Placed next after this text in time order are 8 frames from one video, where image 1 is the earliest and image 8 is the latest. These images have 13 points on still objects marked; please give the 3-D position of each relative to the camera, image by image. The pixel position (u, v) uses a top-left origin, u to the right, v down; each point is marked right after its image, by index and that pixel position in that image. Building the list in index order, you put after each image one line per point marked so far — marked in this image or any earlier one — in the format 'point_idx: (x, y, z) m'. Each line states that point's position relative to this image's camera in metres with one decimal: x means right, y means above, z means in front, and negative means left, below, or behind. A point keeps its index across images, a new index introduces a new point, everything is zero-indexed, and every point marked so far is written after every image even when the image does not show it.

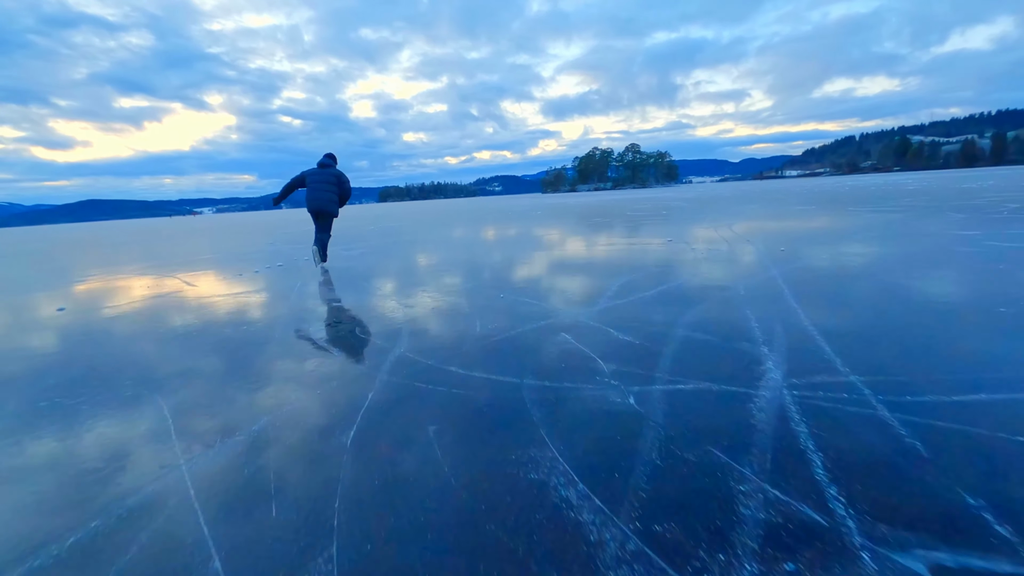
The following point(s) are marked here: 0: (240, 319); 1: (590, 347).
0: (-12.0, -1.1, +20.4) m
1: (+1.7, -1.4, +12.5) m
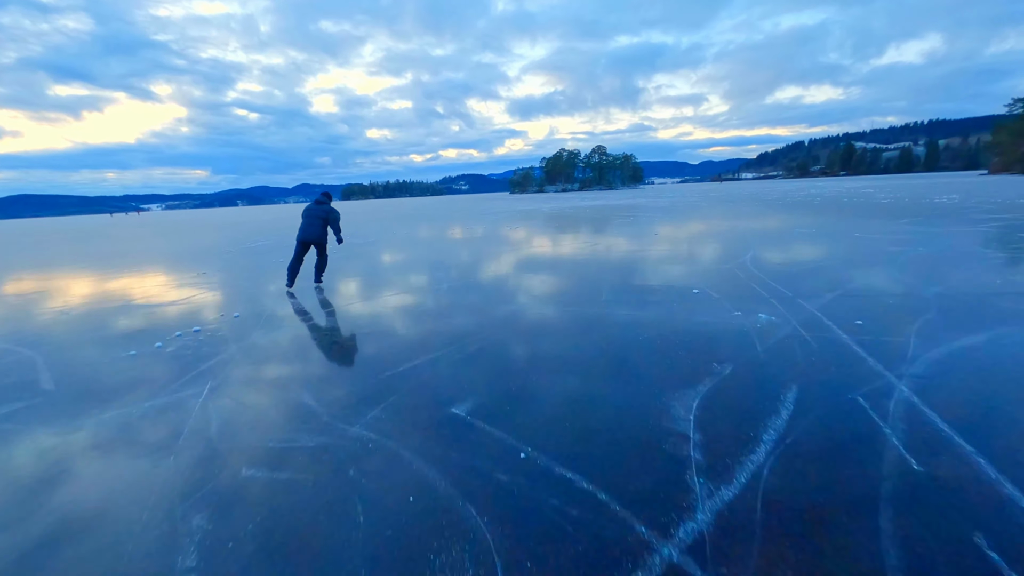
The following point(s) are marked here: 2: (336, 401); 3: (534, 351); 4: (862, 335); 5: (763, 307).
0: (-13.3, -1.1, +19.6) m
1: (+1.0, -1.3, +12.8) m
2: (-4.2, -2.2, +10.3) m
3: (+0.2, -1.4, +12.4) m
4: (+7.7, -1.1, +11.1) m
5: (+7.3, -0.5, +14.7) m
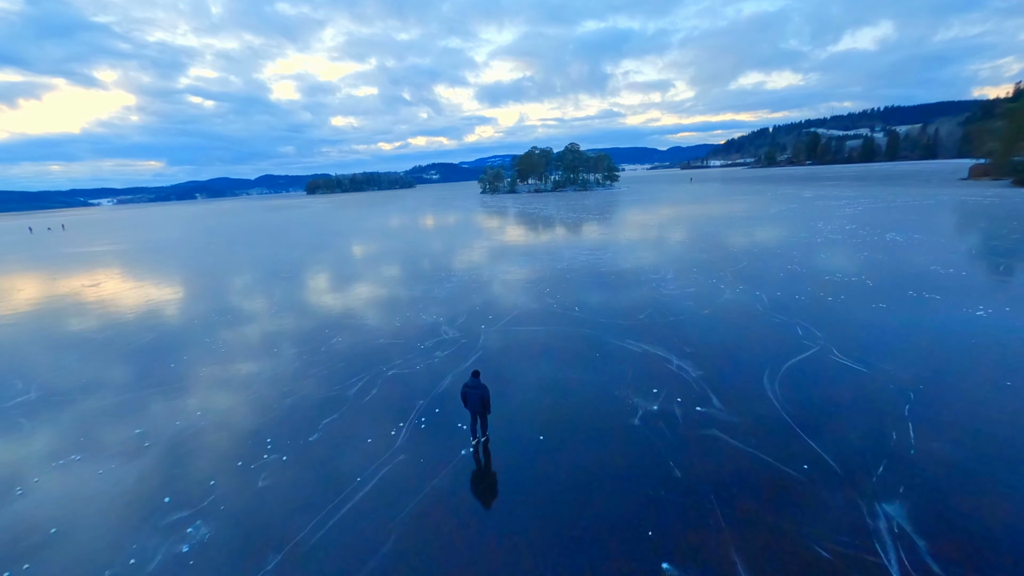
0: (-14.1, -1.1, +18.9) m
1: (+0.6, -1.1, +13.0) m
2: (-4.5, -2.2, +10.2) m
3: (-0.2, -1.2, +12.6) m
4: (+7.3, -0.7, +11.8) m
5: (+6.7, 0.0, +15.3) m
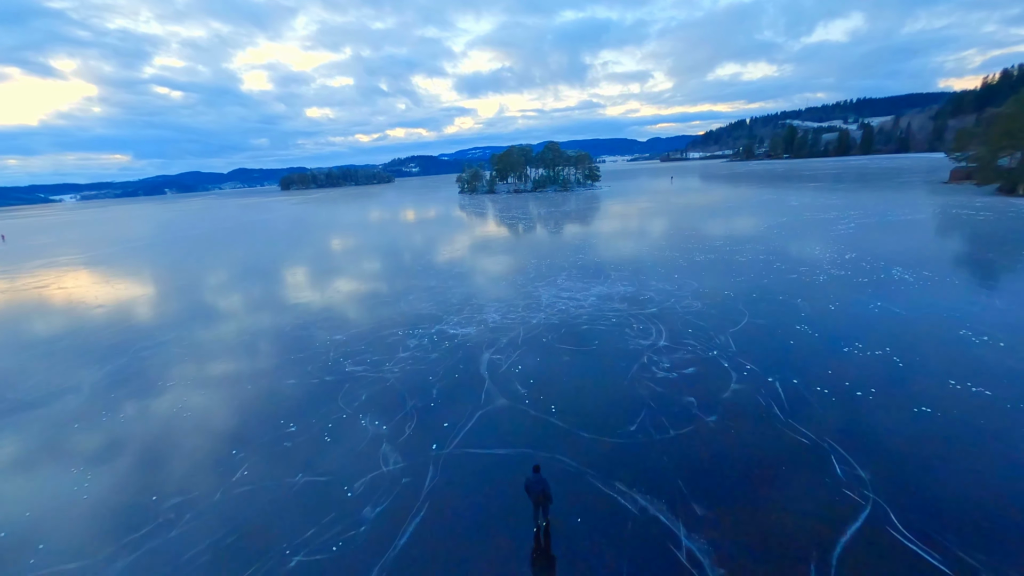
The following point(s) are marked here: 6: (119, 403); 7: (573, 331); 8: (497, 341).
0: (-14.7, -1.1, +18.4) m
1: (+0.3, -1.0, +13.1) m
2: (-4.6, -2.2, +10.1) m
3: (-0.5, -1.1, +12.6) m
4: (+7.1, -0.5, +12.1) m
5: (+6.3, +0.3, +15.6) m
6: (-8.9, -2.4, +10.8) m
7: (+1.6, -1.0, +12.1) m
8: (-0.4, -1.3, +11.8) m
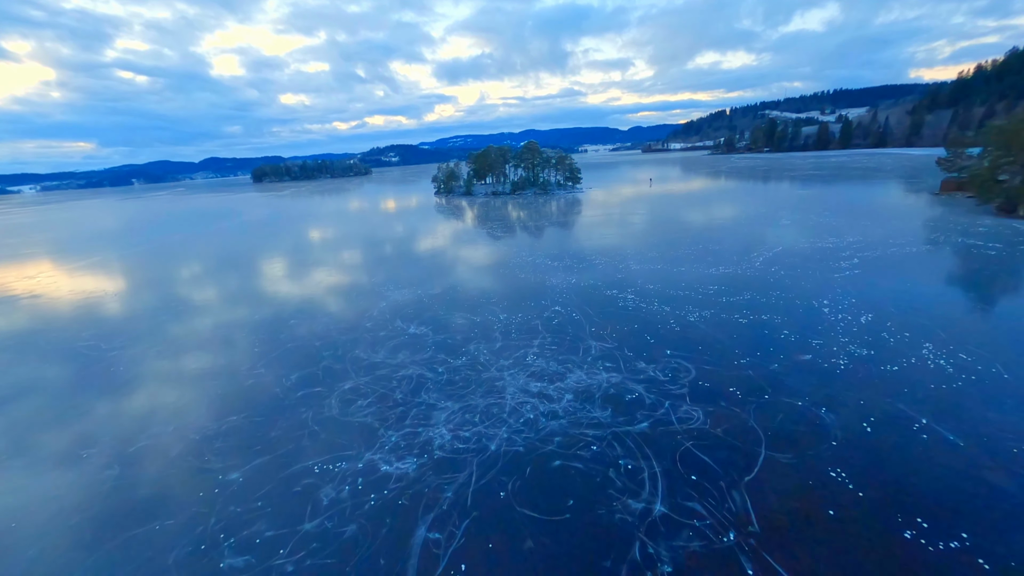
0: (-15.2, -1.0, +17.8) m
1: (0.0, -0.8, +13.2) m
2: (-4.8, -2.2, +10.0) m
3: (-0.7, -1.0, +12.7) m
4: (+6.8, -0.3, +12.5) m
5: (+5.8, +0.6, +15.9) m
6: (-9.0, -2.5, +10.5) m
7: (+1.3, -0.9, +12.2) m
8: (-0.6, -1.2, +11.8) m
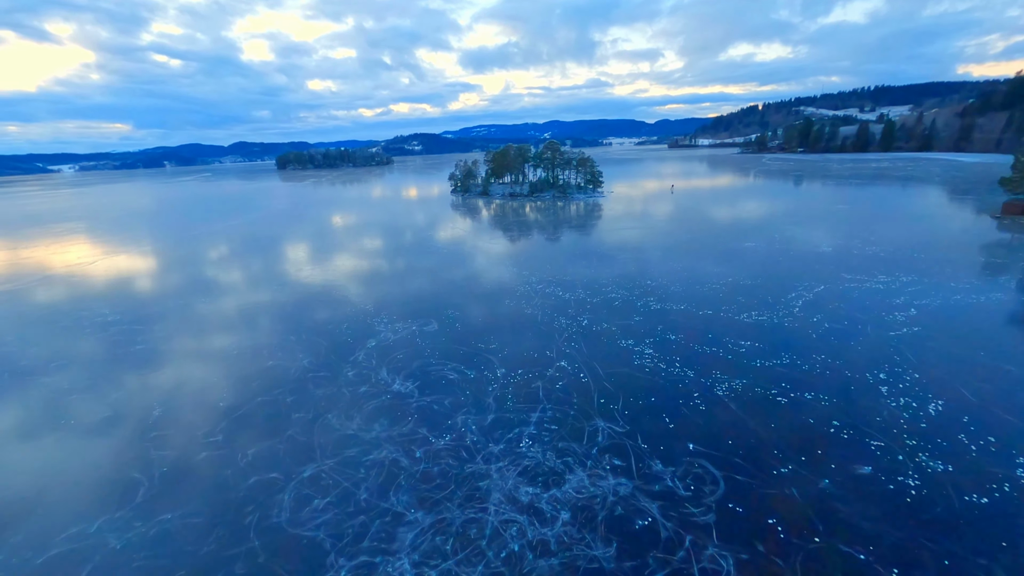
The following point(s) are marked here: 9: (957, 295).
0: (-14.6, -0.2, +18.4) m
1: (+0.3, -0.7, +13.1) m
2: (-4.6, -2.0, +10.2) m
3: (-0.4, -0.8, +12.6) m
4: (+7.1, -0.4, +12.1) m
5: (+6.3, +0.6, +15.5) m
6: (-8.9, -2.1, +10.9) m
7: (+1.6, -0.8, +12.0) m
8: (-0.3, -1.1, +11.8) m
9: (+11.3, -0.1, +12.1) m
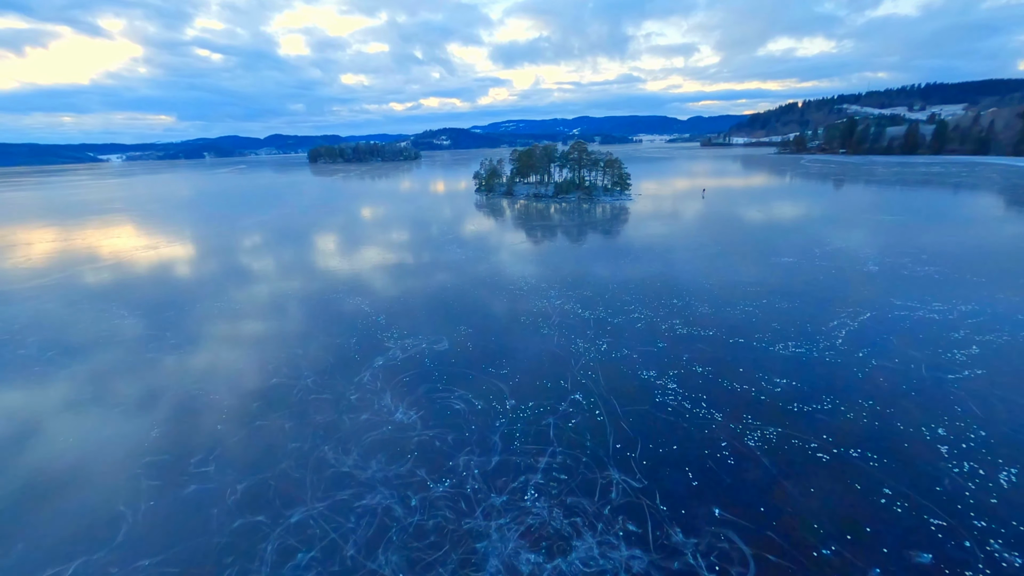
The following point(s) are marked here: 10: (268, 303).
0: (-13.8, +0.3, +19.1) m
1: (+0.8, -0.6, +13.0) m
2: (-4.4, -1.8, +10.3) m
3: (0.0, -0.8, +12.5) m
4: (+7.5, -0.6, +11.5) m
5: (+7.0, +0.5, +15.0) m
6: (-8.5, -1.8, +11.3) m
7: (+2.0, -0.8, +11.8) m
8: (0.0, -1.0, +11.7) m
9: (+11.7, -0.4, +11.3) m
10: (-7.6, -0.6, +15.0) m
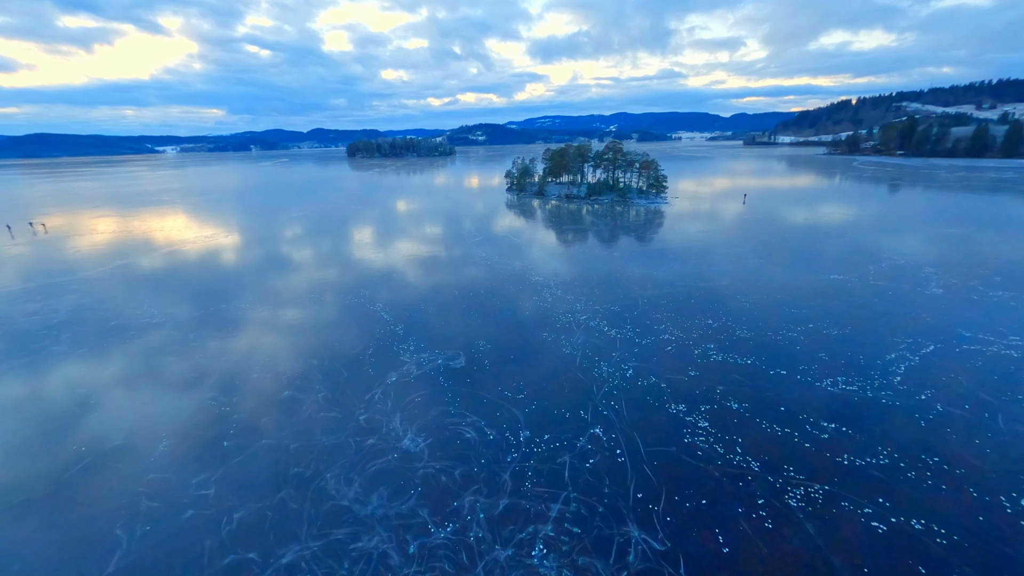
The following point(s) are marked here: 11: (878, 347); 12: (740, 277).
0: (-12.7, +0.8, +19.9) m
1: (+1.3, -0.6, +12.7) m
2: (-4.0, -1.6, +10.5) m
3: (+0.5, -0.7, +12.3) m
4: (+8.0, -0.8, +10.8) m
5: (+7.7, +0.3, +14.2) m
6: (-8.1, -1.4, +11.7) m
7: (+2.5, -0.9, +11.5) m
8: (+0.5, -1.0, +11.5) m
9: (+12.2, -0.8, +10.3) m
10: (-6.8, -0.3, +15.3) m
11: (+8.0, -0.9, +10.6) m
12: (+6.9, +0.5, +14.8) m
